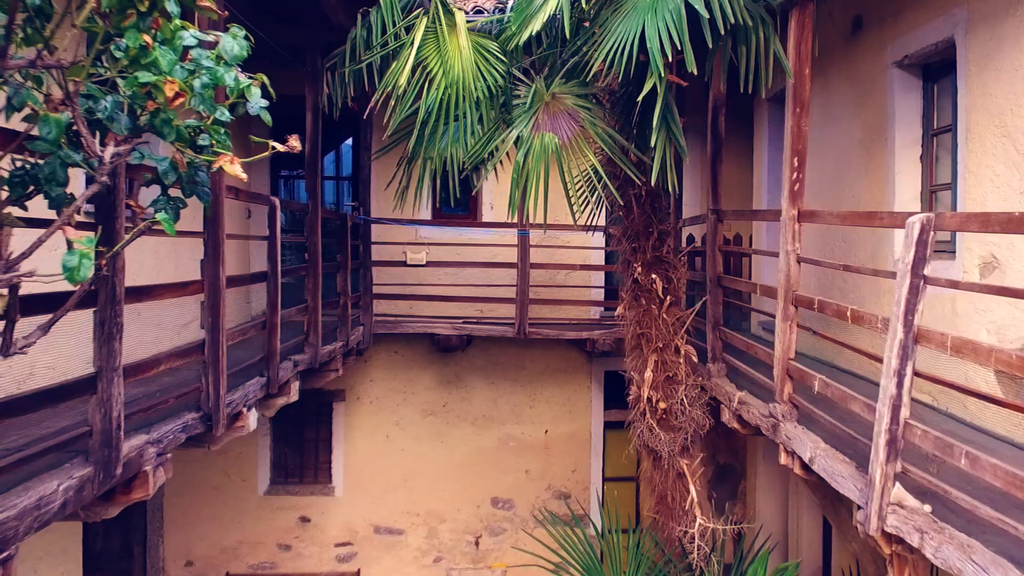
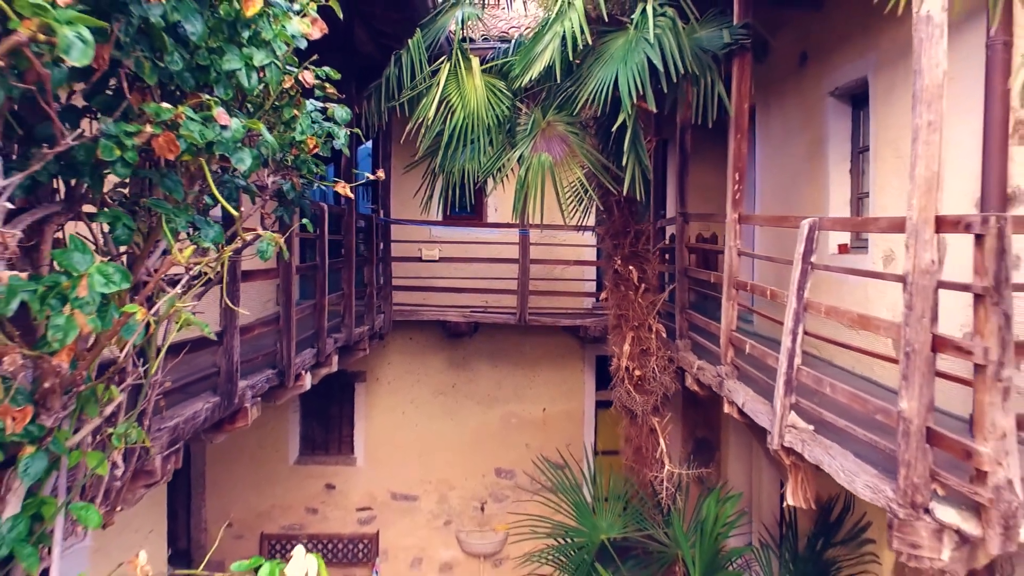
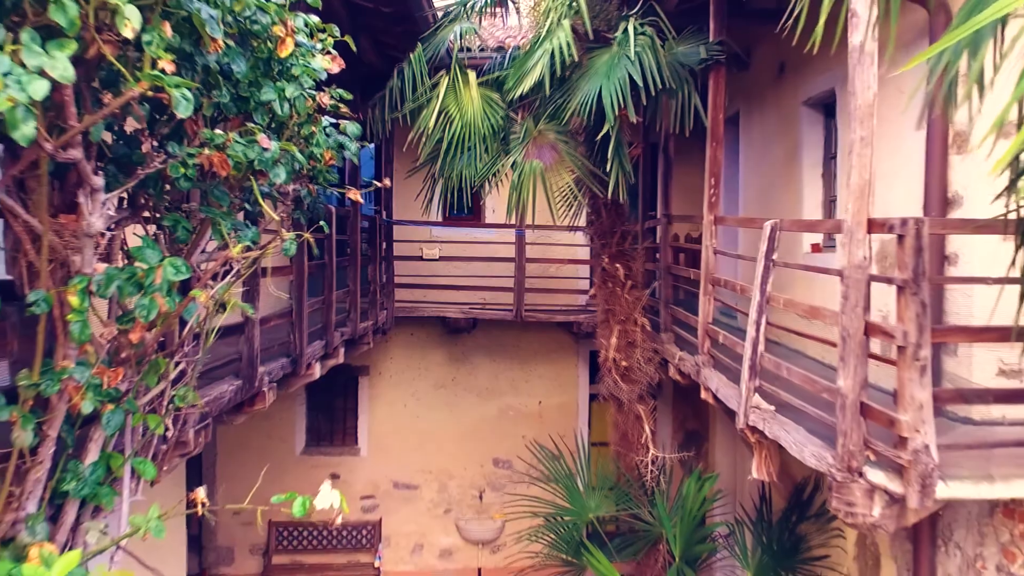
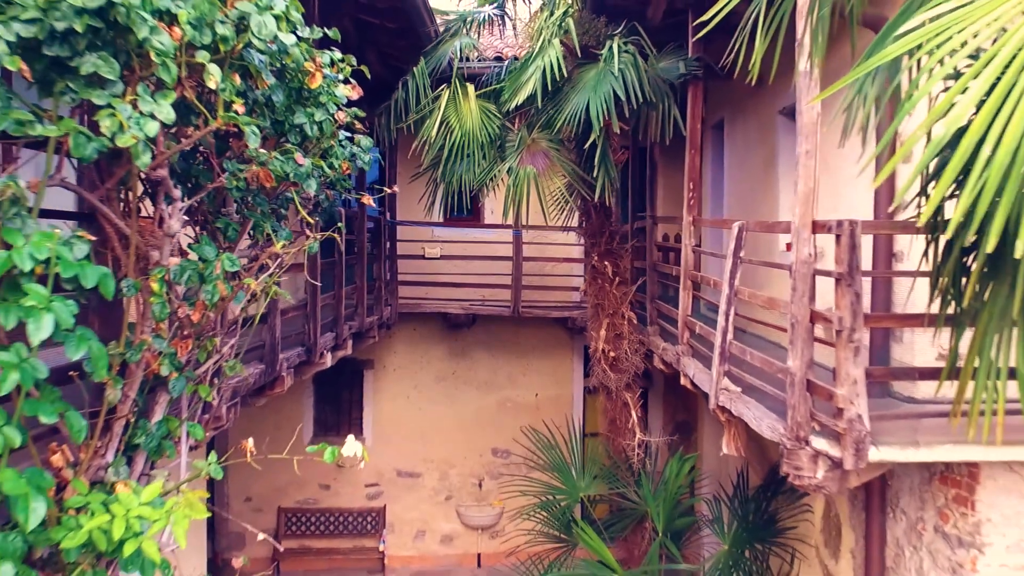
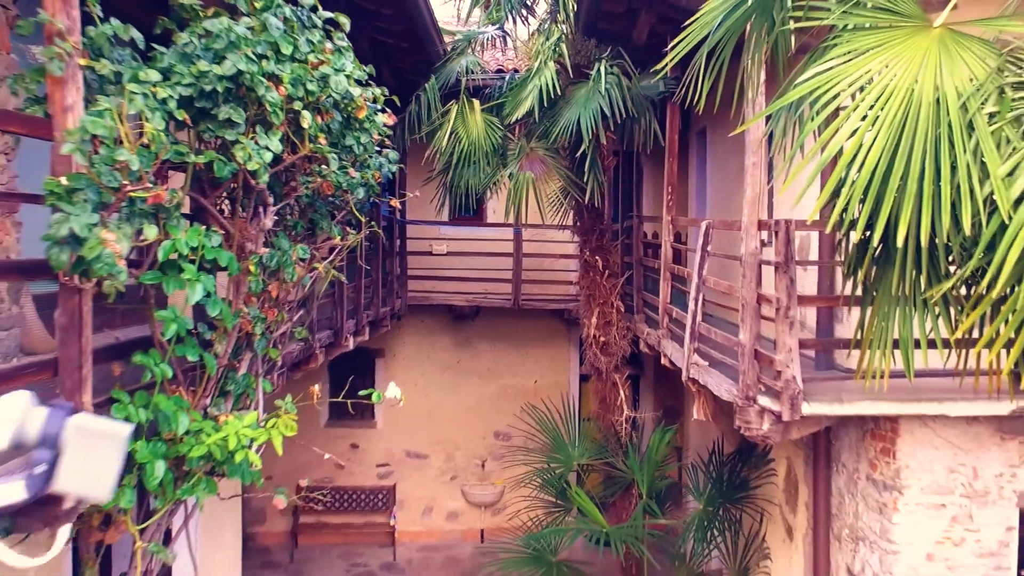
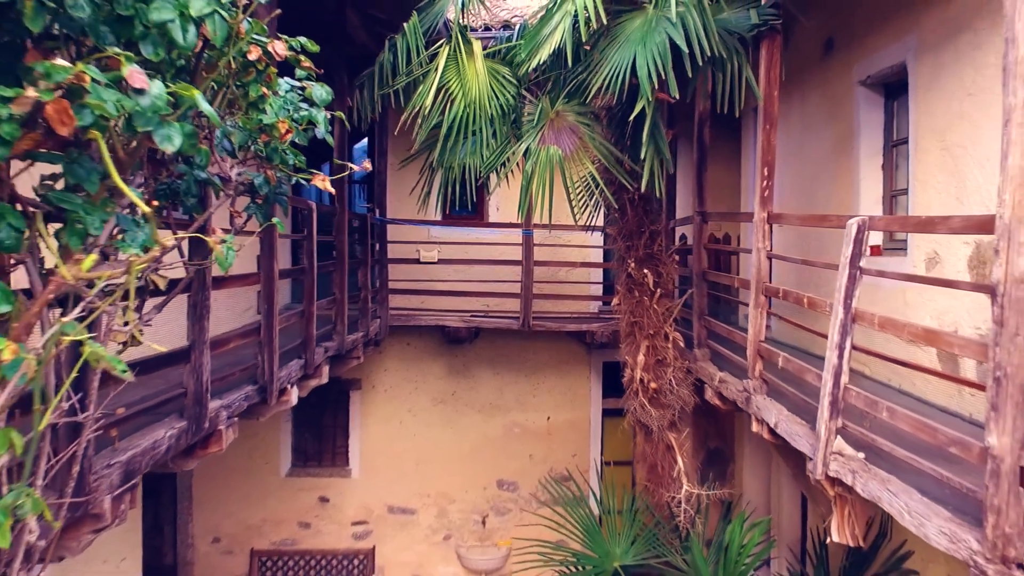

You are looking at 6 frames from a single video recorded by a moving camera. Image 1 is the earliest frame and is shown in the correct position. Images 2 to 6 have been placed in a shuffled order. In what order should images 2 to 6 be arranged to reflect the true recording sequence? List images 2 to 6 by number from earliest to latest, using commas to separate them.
6, 2, 3, 4, 5
